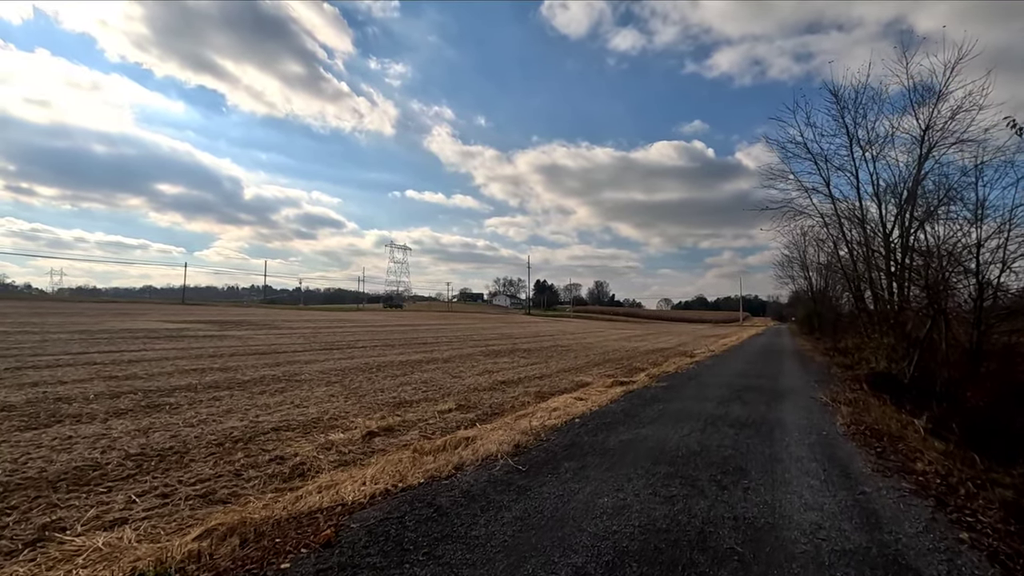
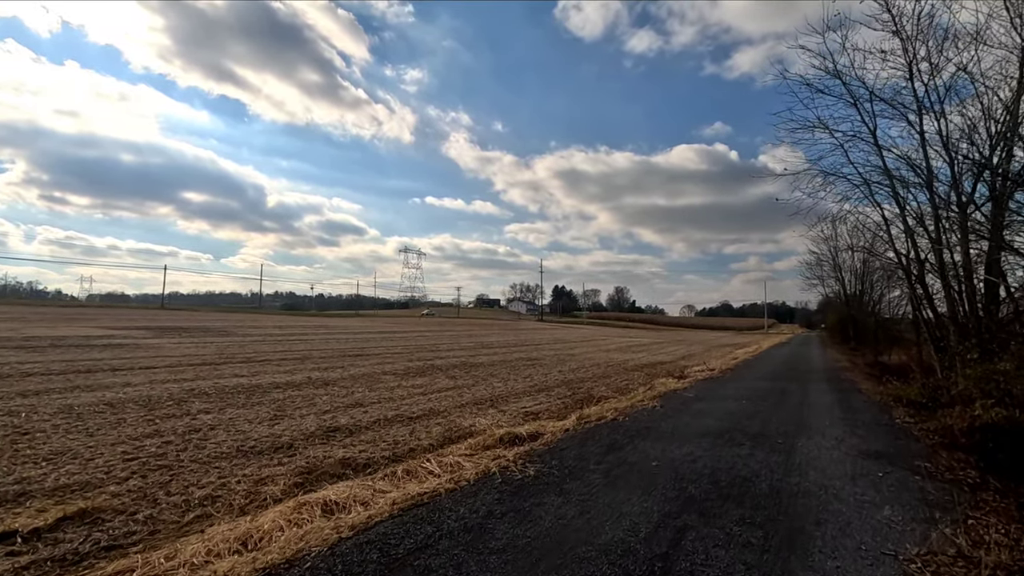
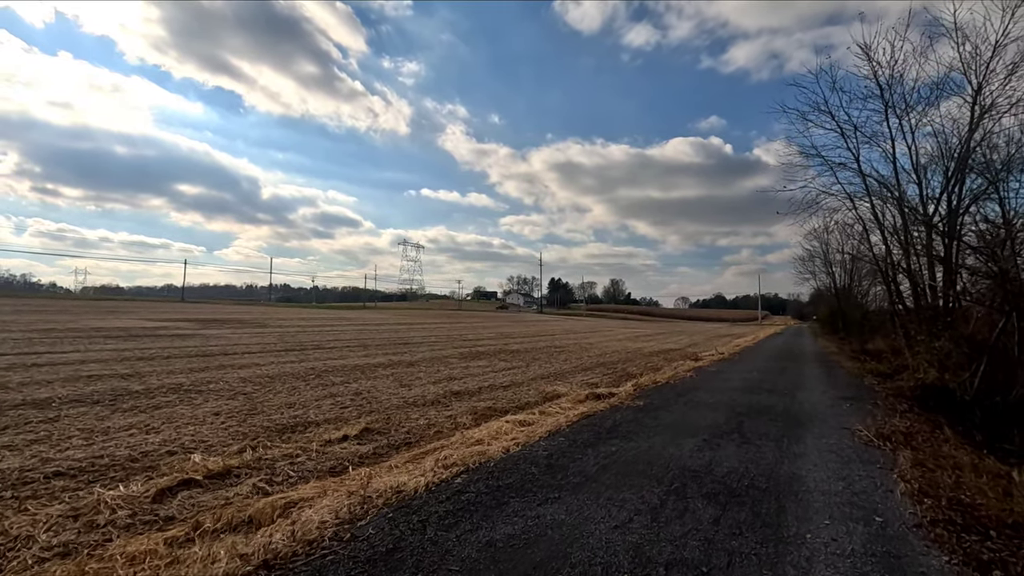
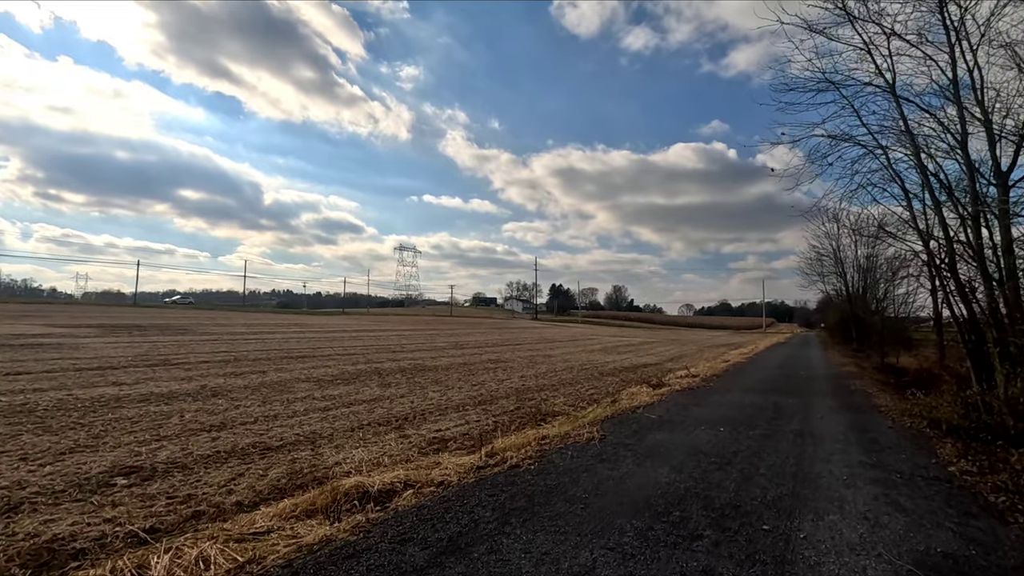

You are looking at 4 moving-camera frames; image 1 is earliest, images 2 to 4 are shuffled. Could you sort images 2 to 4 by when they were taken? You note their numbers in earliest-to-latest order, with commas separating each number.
3, 2, 4
